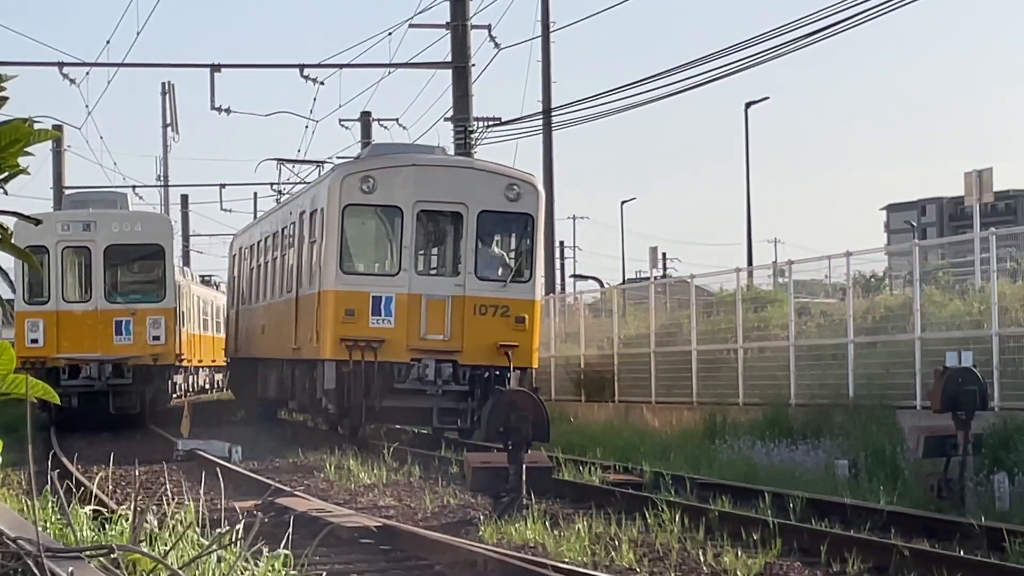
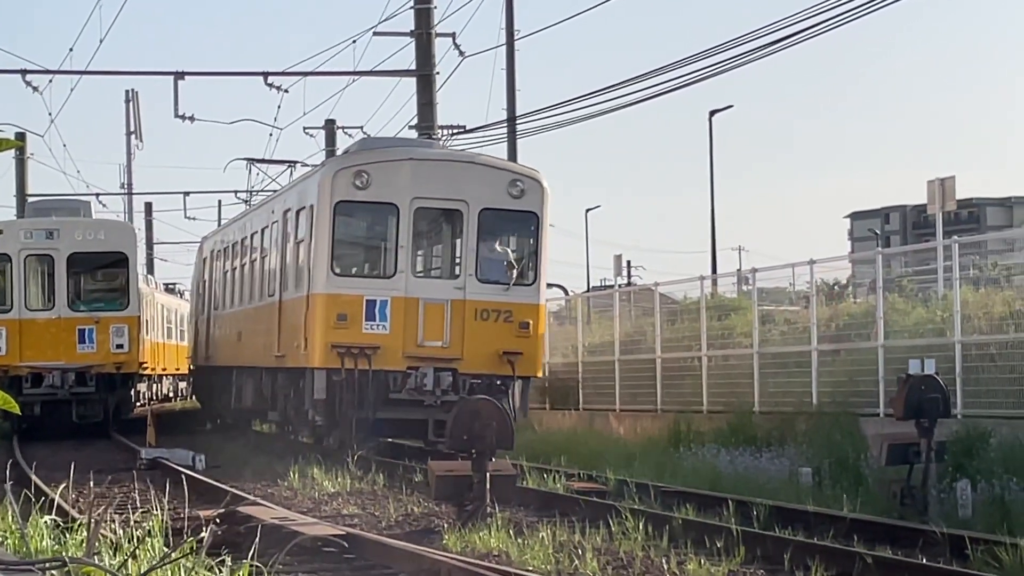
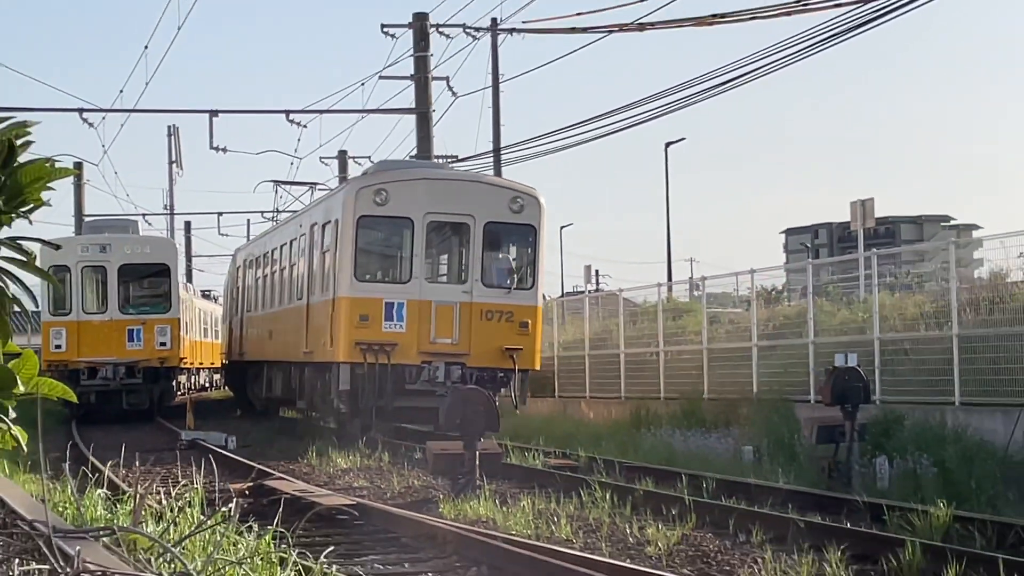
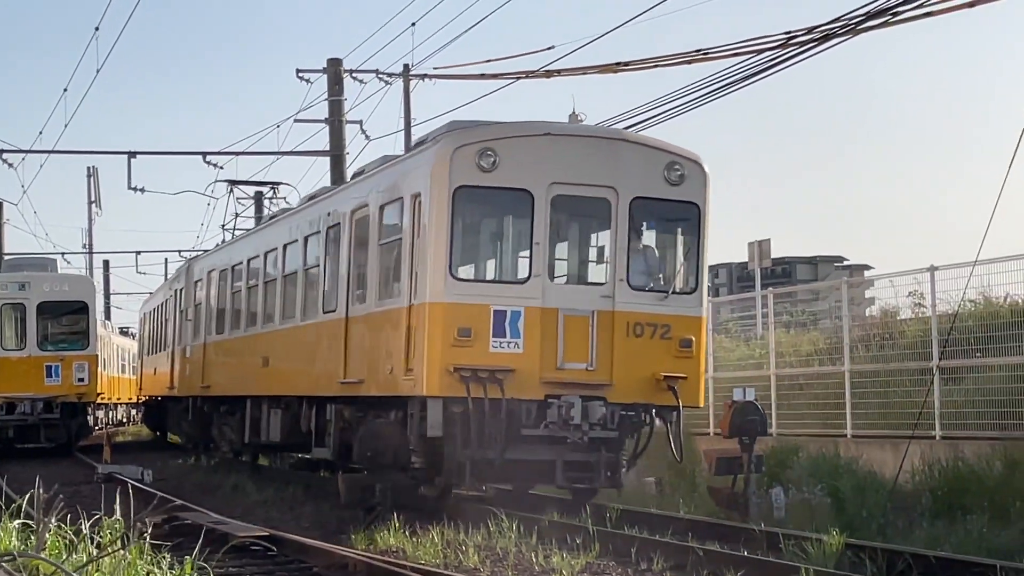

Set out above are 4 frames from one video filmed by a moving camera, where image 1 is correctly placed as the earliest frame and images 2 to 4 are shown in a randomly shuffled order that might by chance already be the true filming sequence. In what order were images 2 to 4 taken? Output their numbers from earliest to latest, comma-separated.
2, 3, 4
